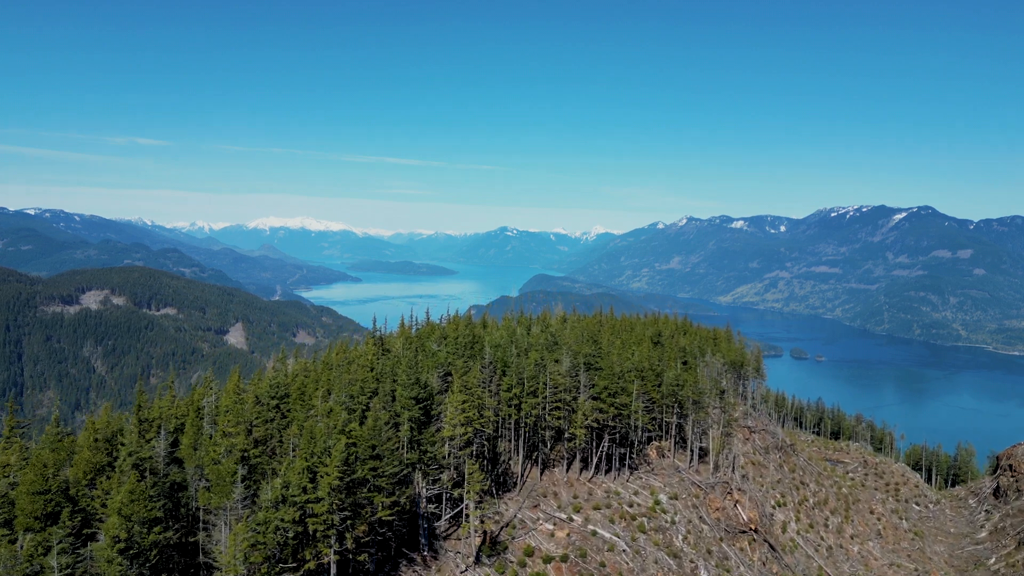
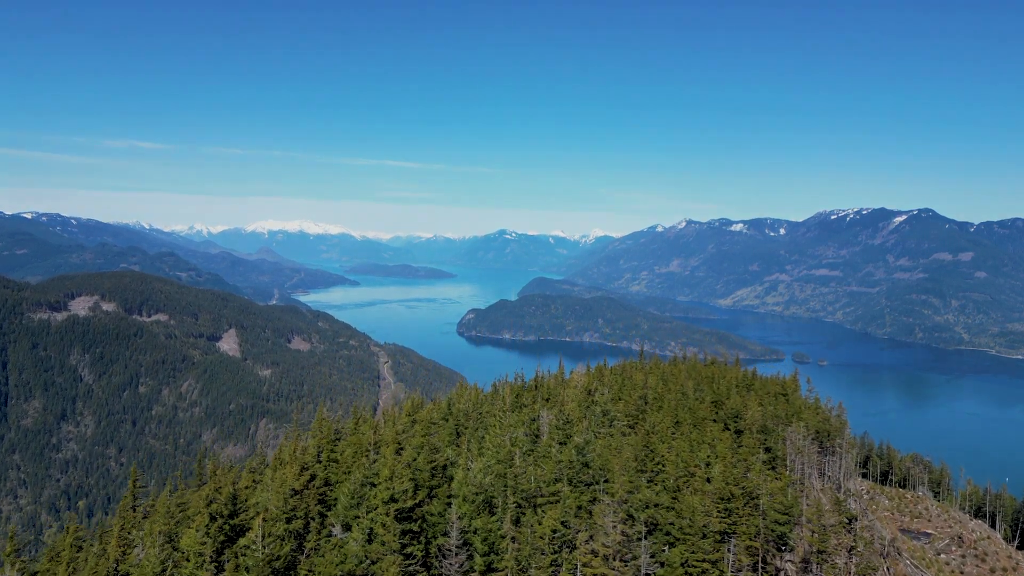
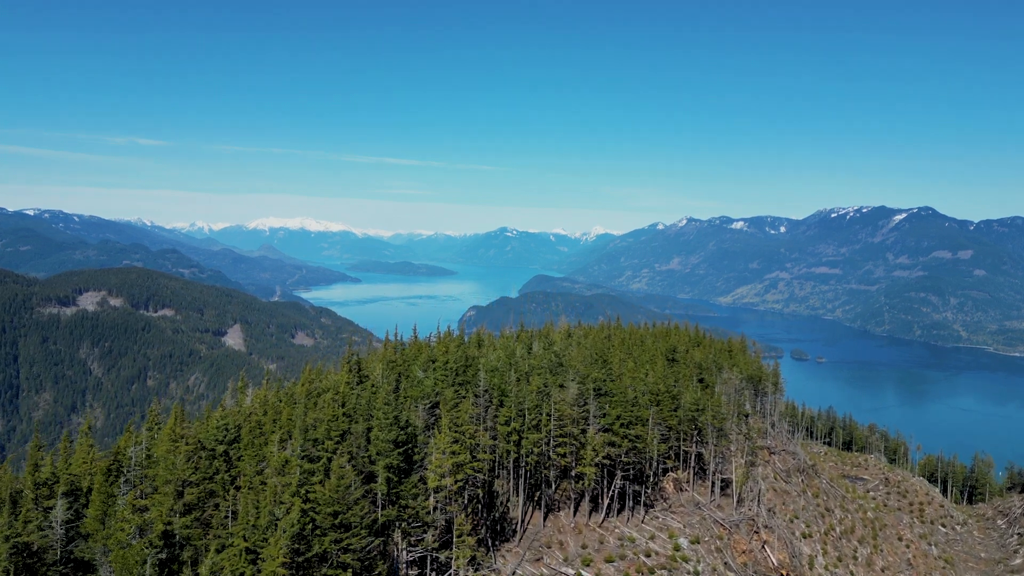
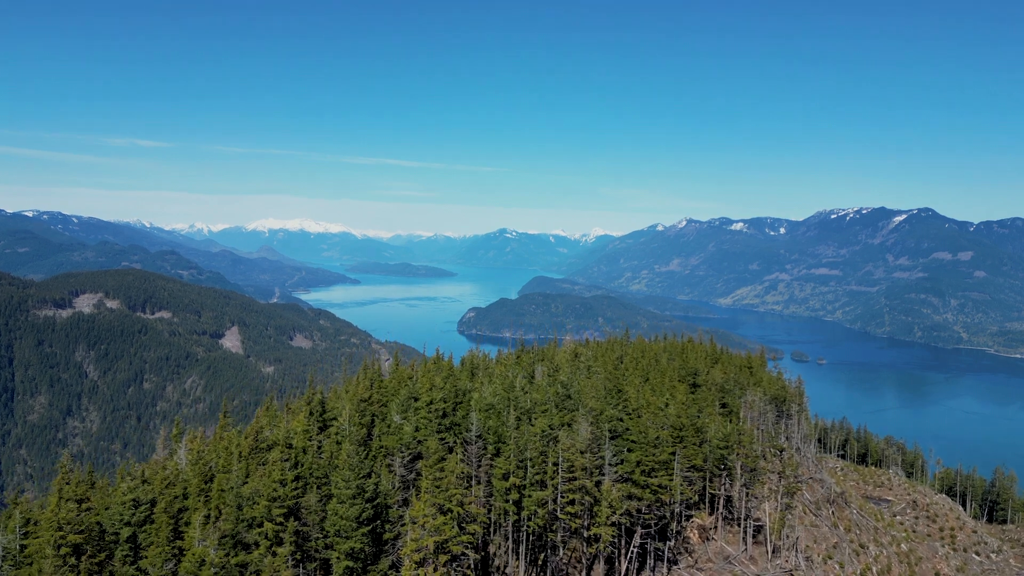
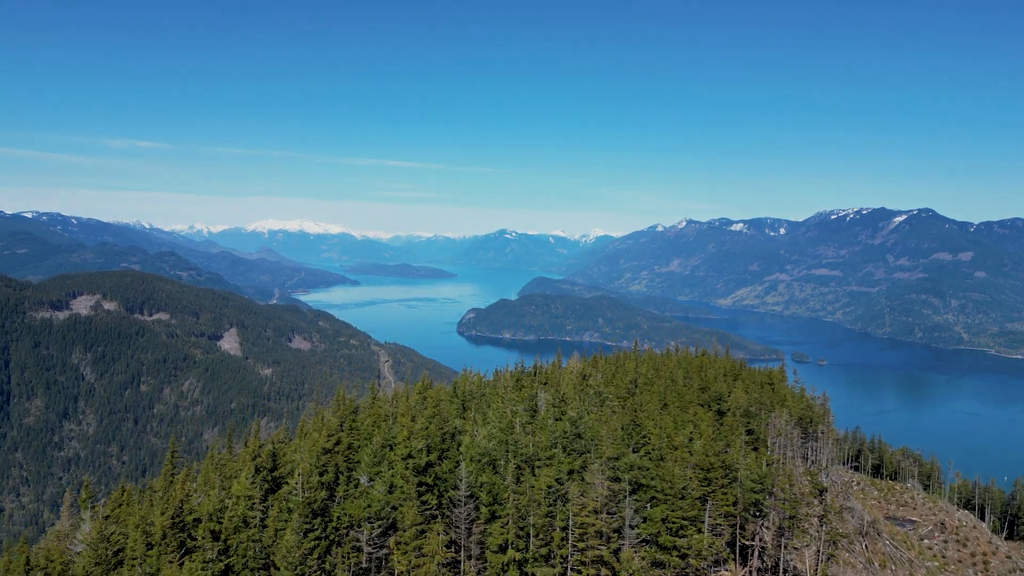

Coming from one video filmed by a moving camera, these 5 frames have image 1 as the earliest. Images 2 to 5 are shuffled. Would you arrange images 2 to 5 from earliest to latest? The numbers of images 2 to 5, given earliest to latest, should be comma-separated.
3, 4, 5, 2
